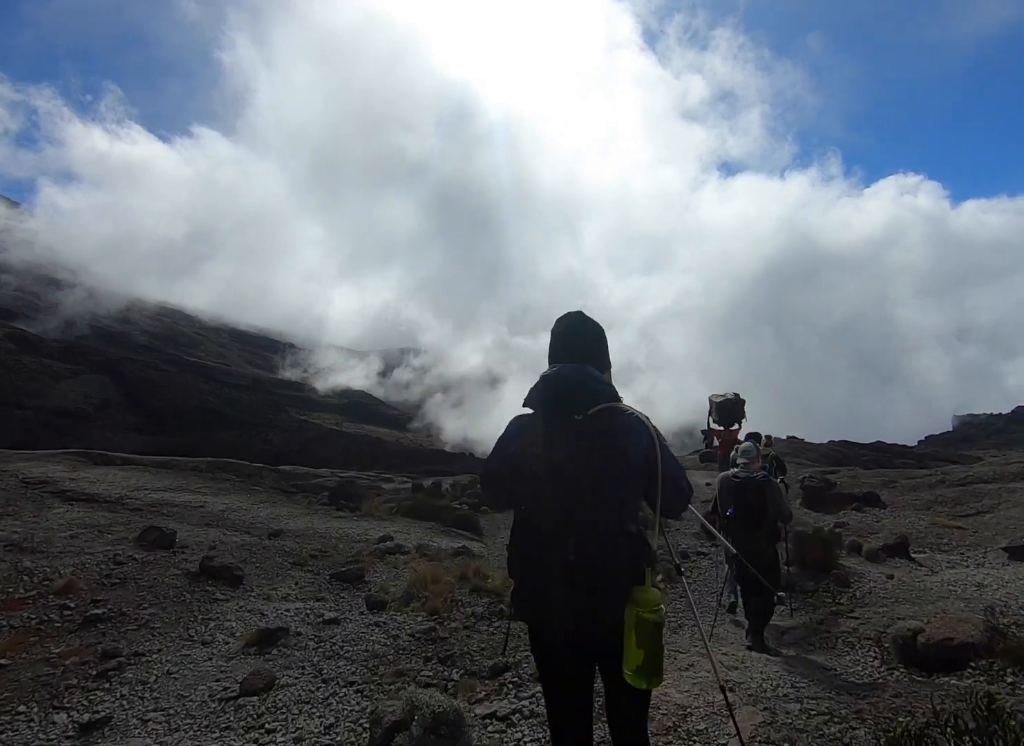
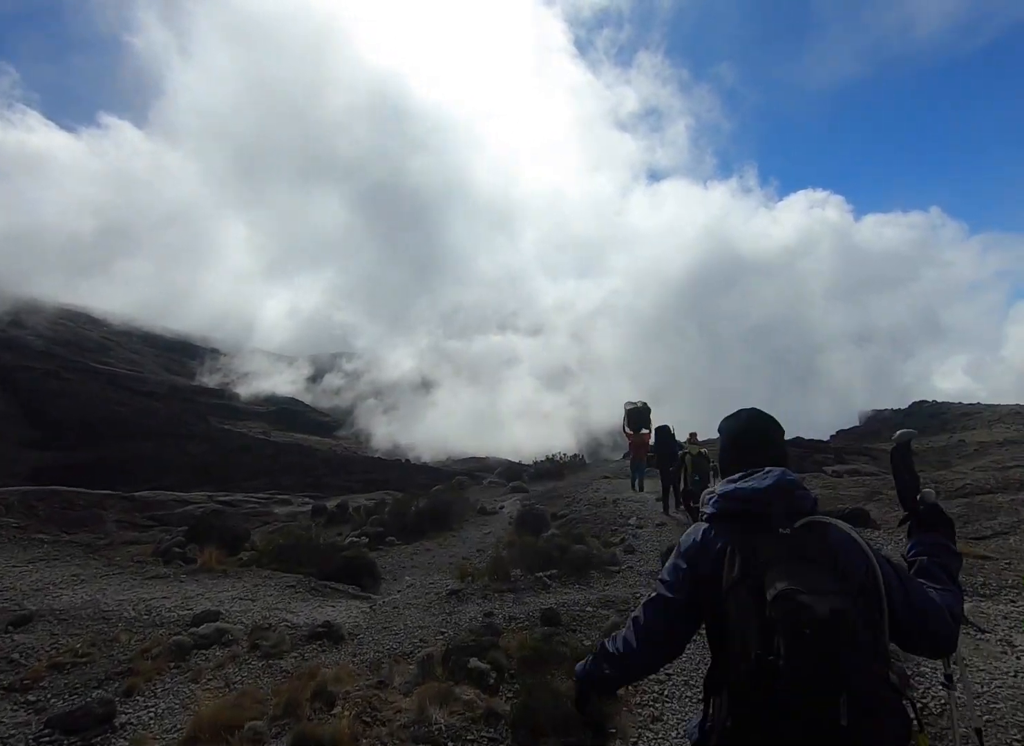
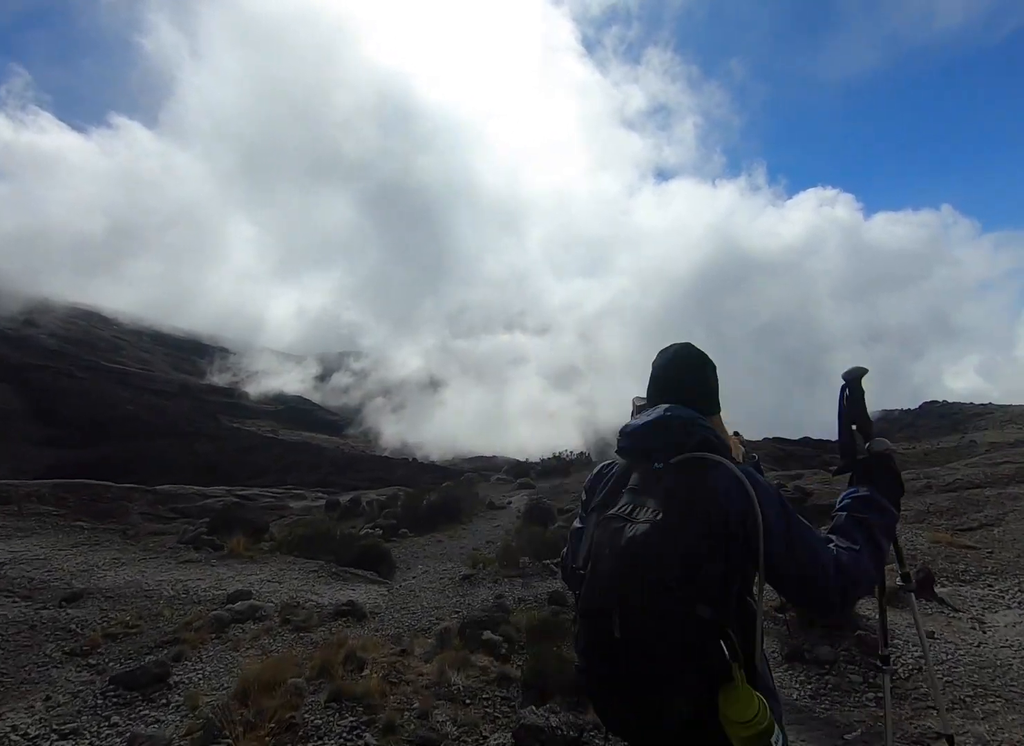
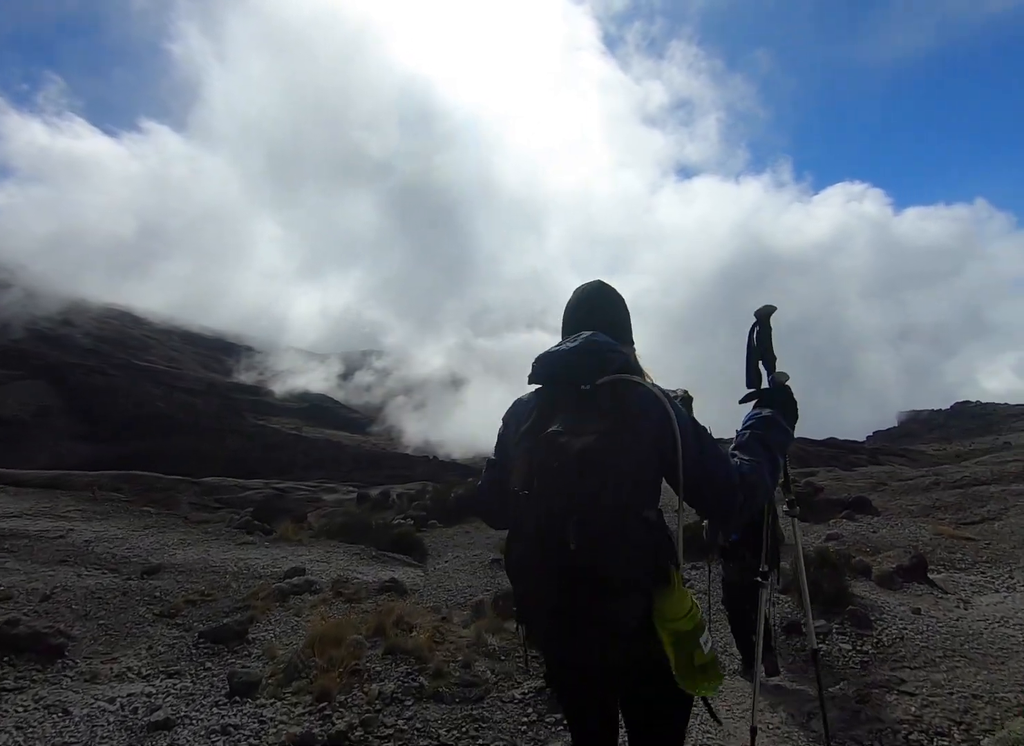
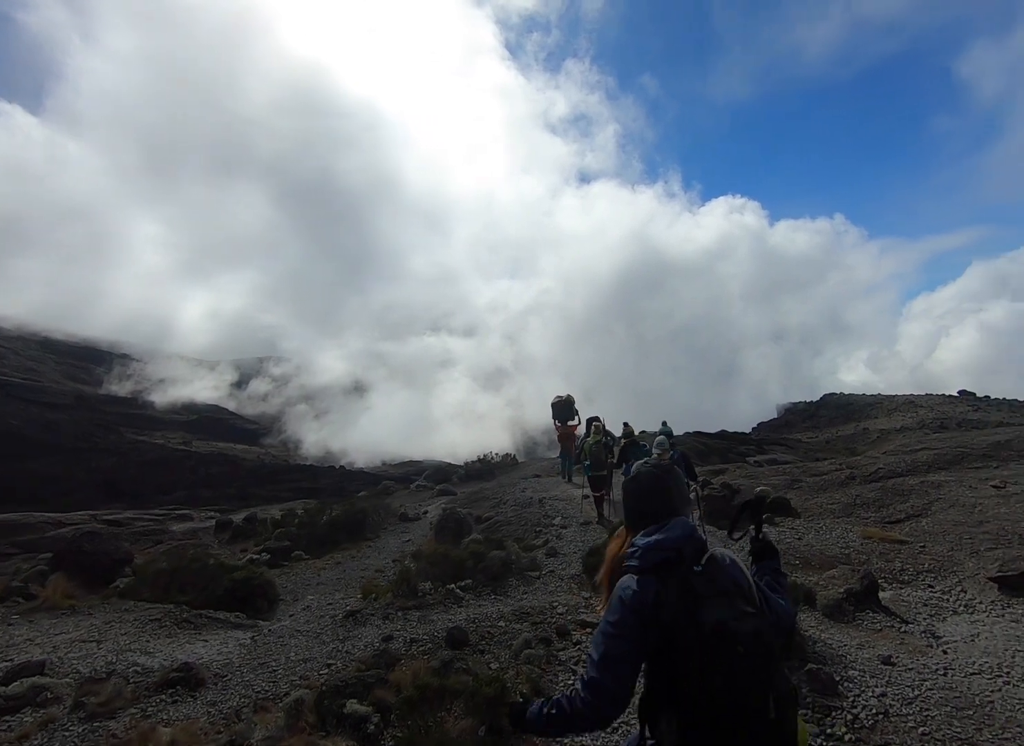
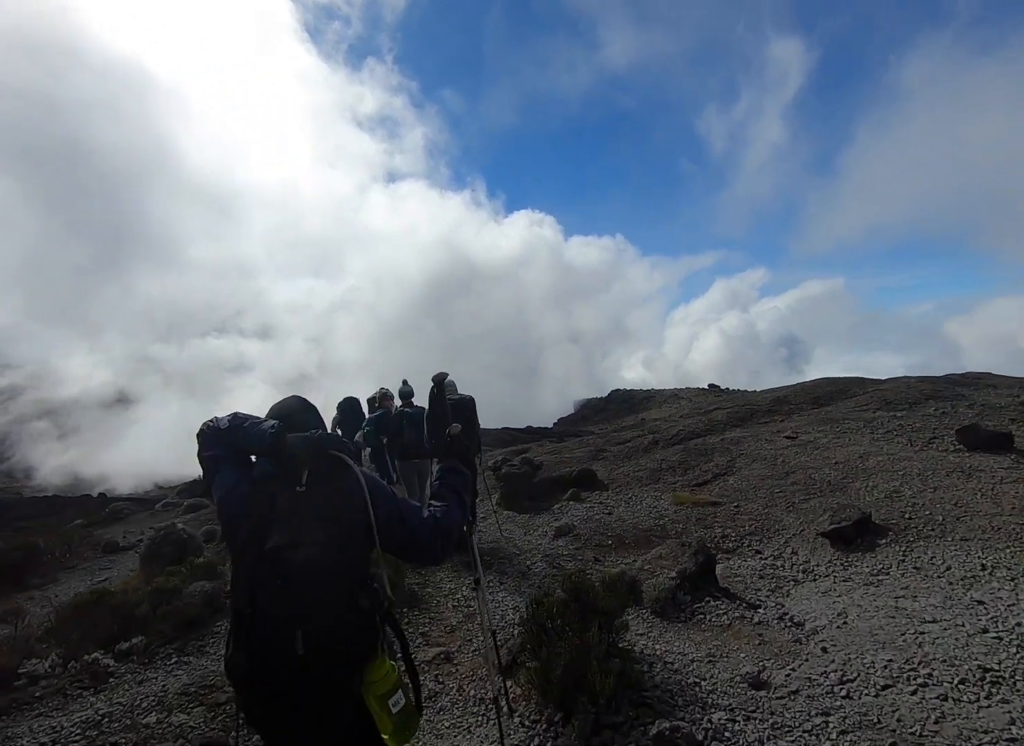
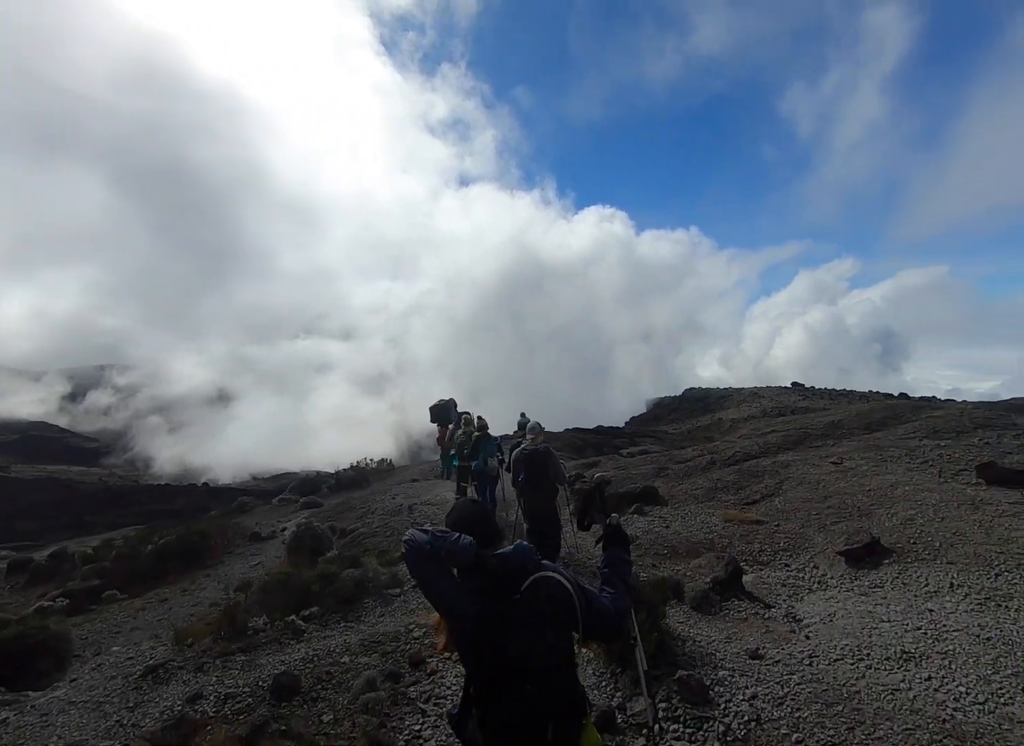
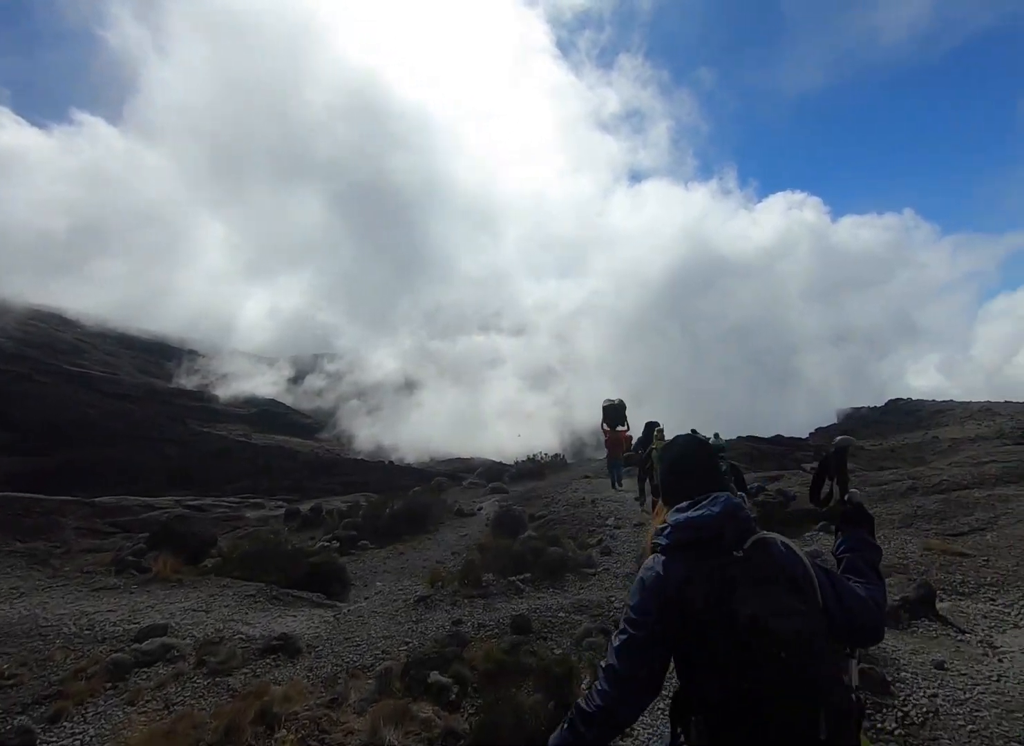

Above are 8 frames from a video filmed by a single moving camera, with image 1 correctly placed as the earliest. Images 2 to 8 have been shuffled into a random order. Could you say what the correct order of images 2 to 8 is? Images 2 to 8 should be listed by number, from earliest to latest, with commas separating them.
4, 3, 2, 8, 5, 7, 6
